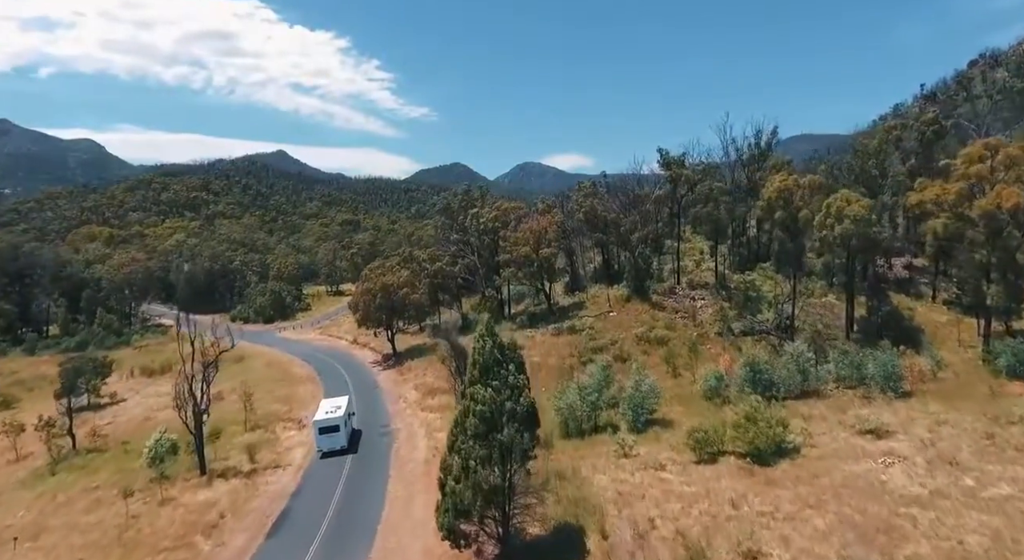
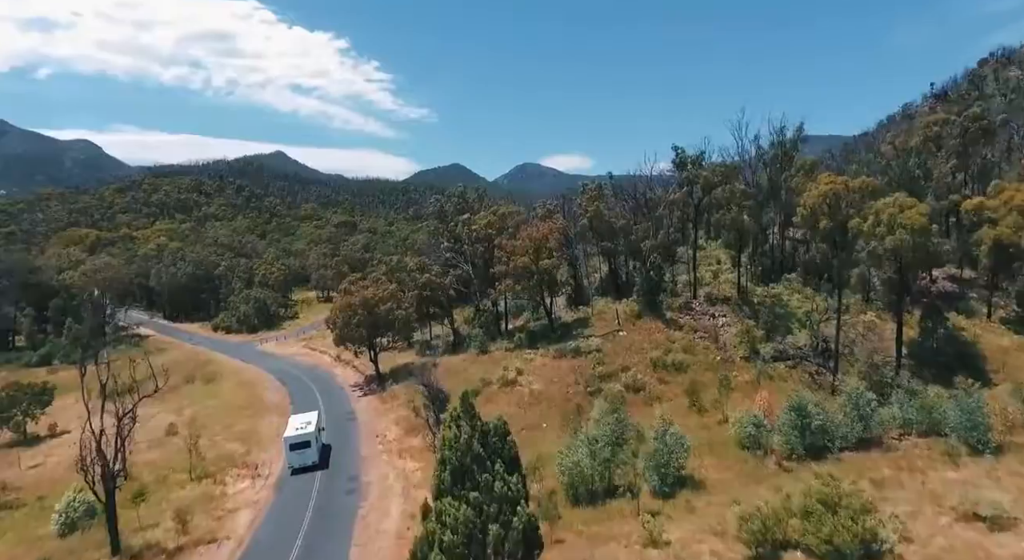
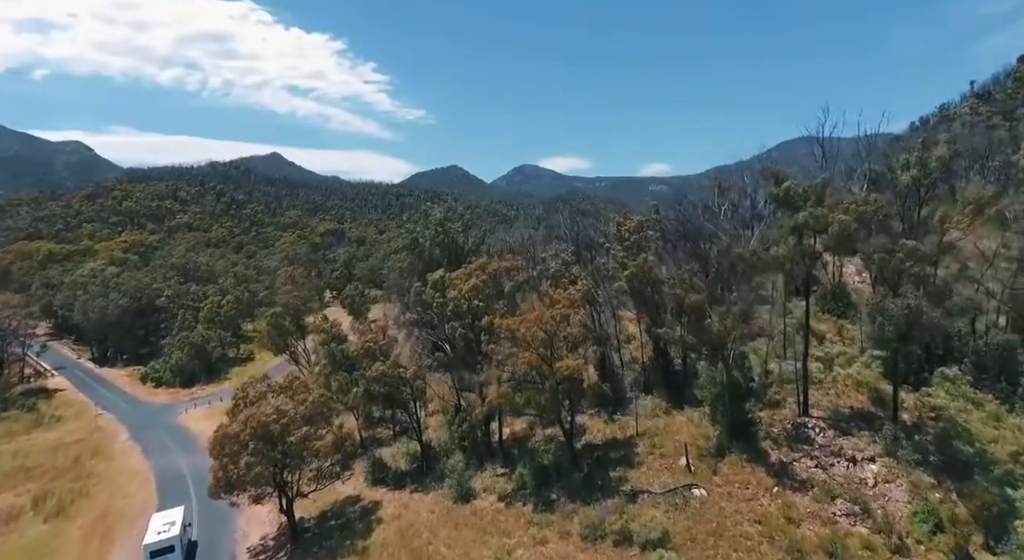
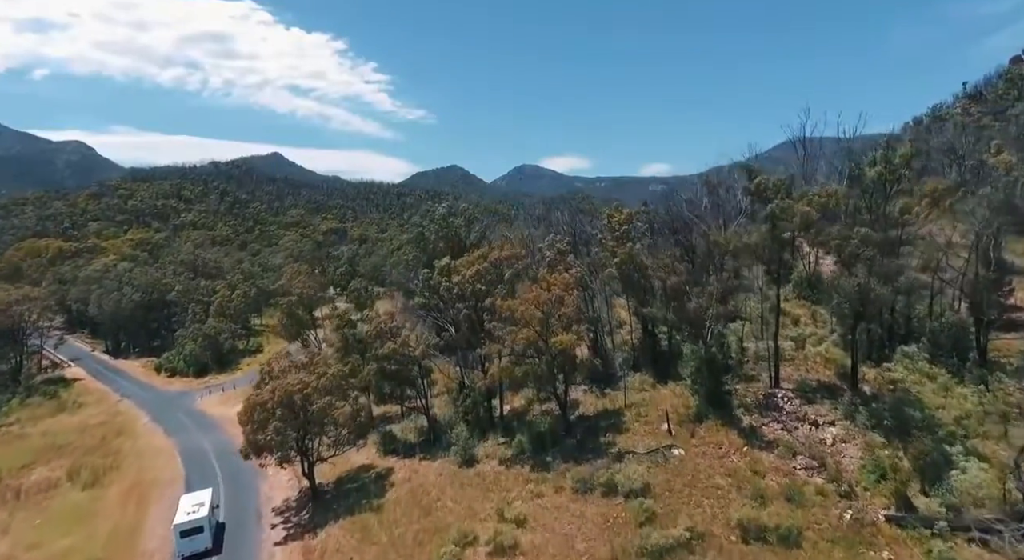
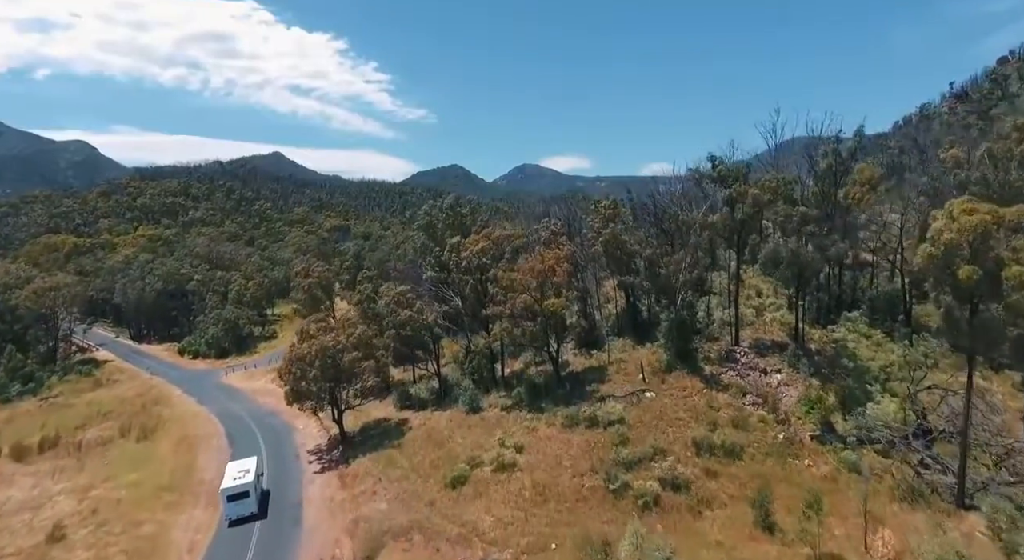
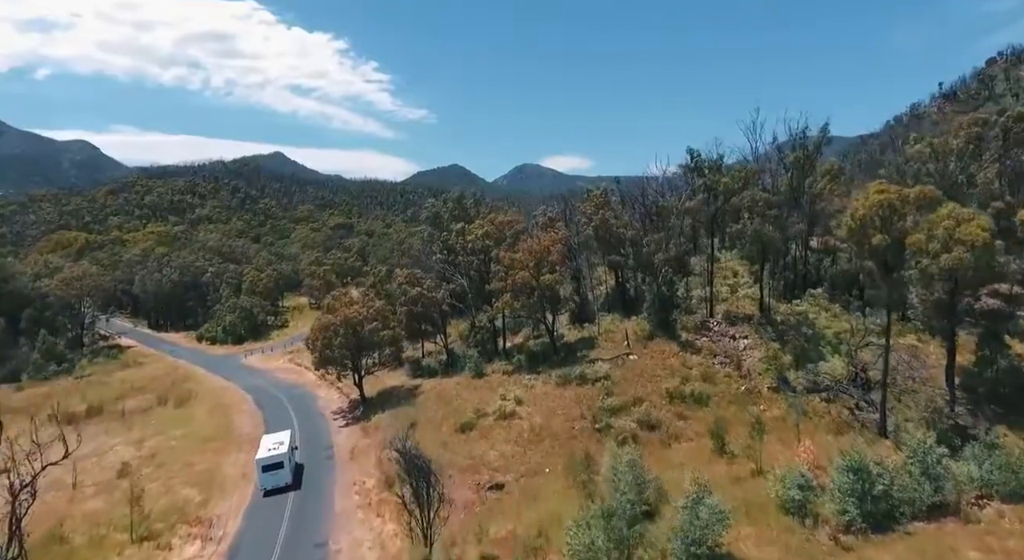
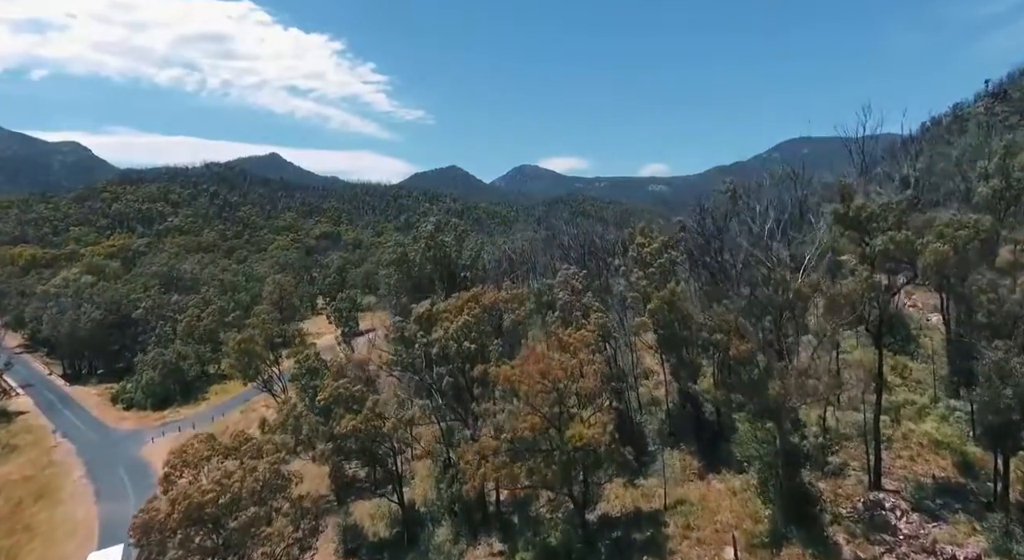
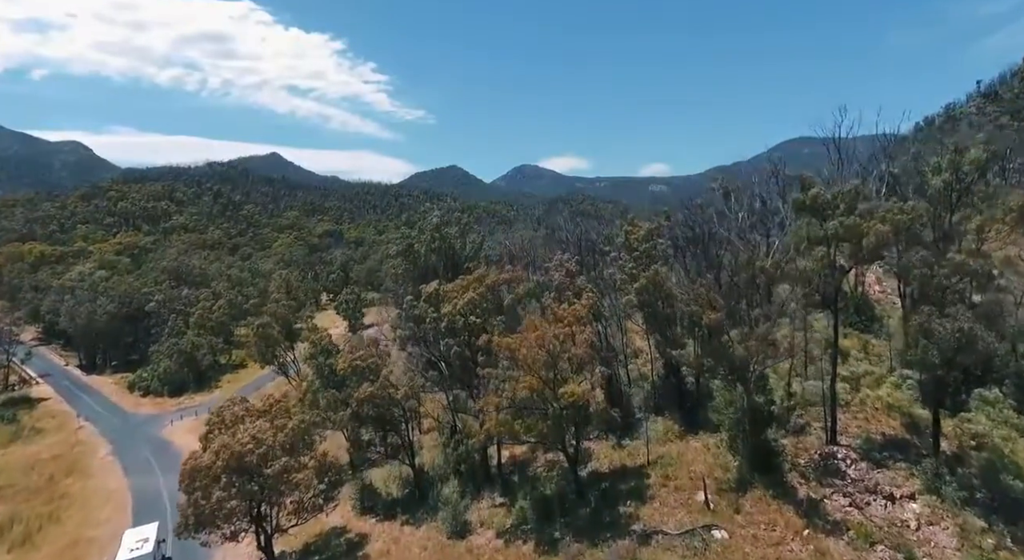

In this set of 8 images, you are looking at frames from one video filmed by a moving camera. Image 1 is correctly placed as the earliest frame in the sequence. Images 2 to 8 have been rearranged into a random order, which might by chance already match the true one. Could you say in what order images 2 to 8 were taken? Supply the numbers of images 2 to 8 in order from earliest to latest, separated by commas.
2, 6, 5, 4, 3, 8, 7
